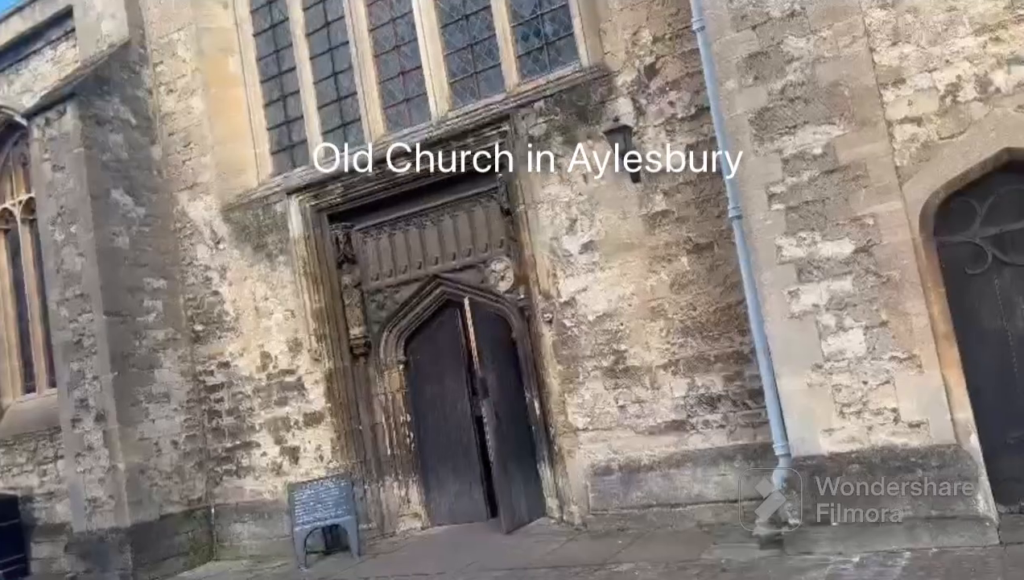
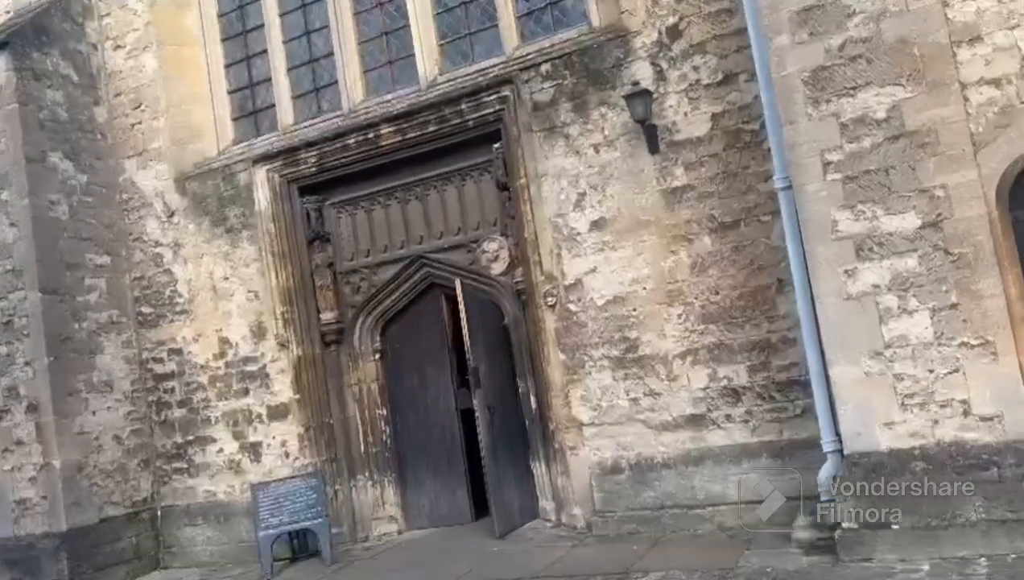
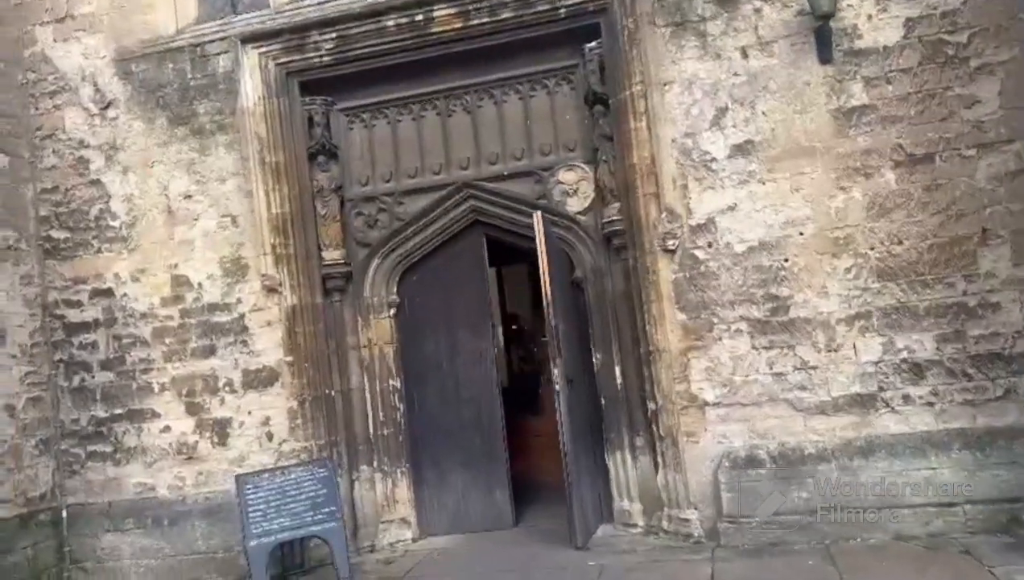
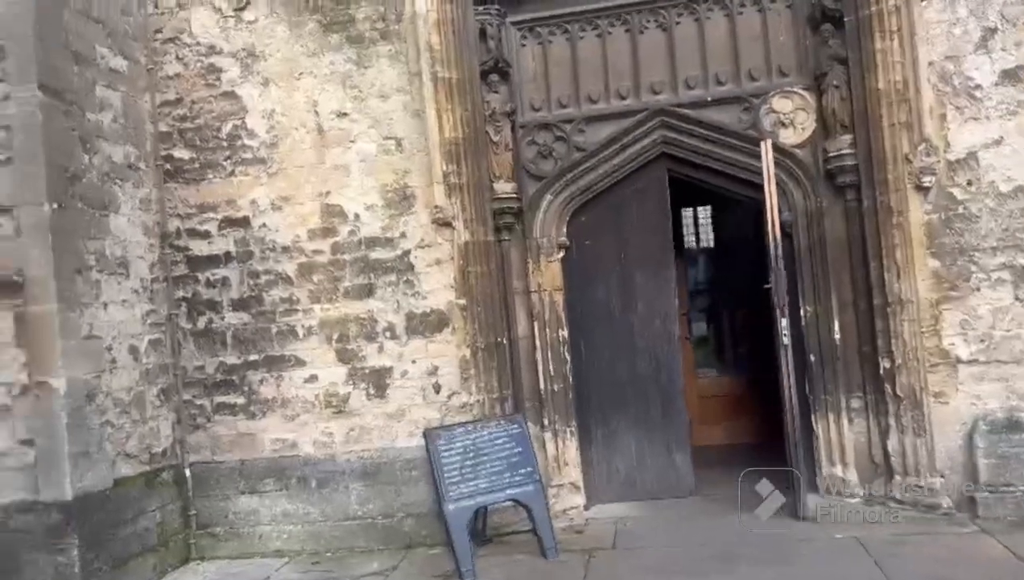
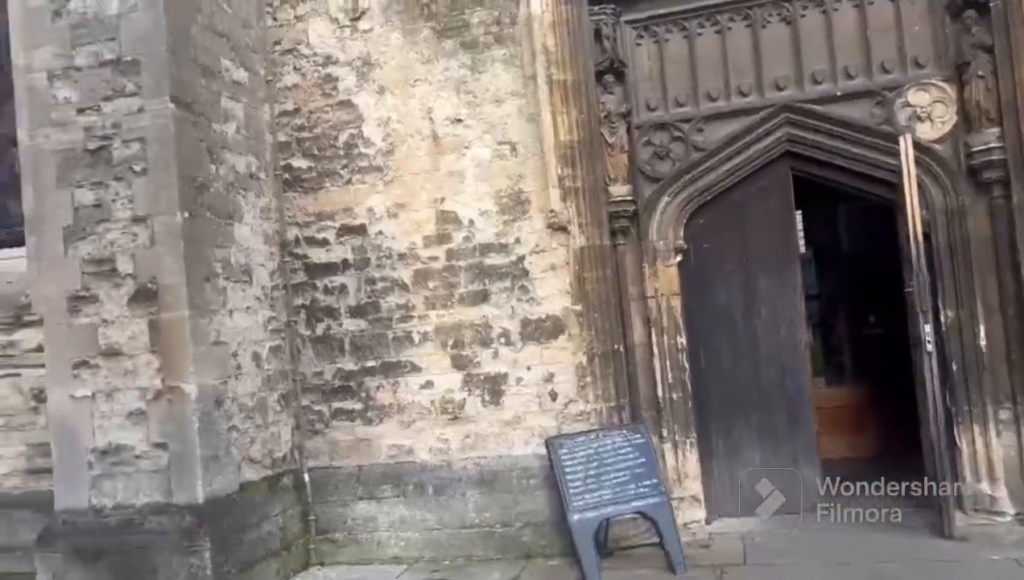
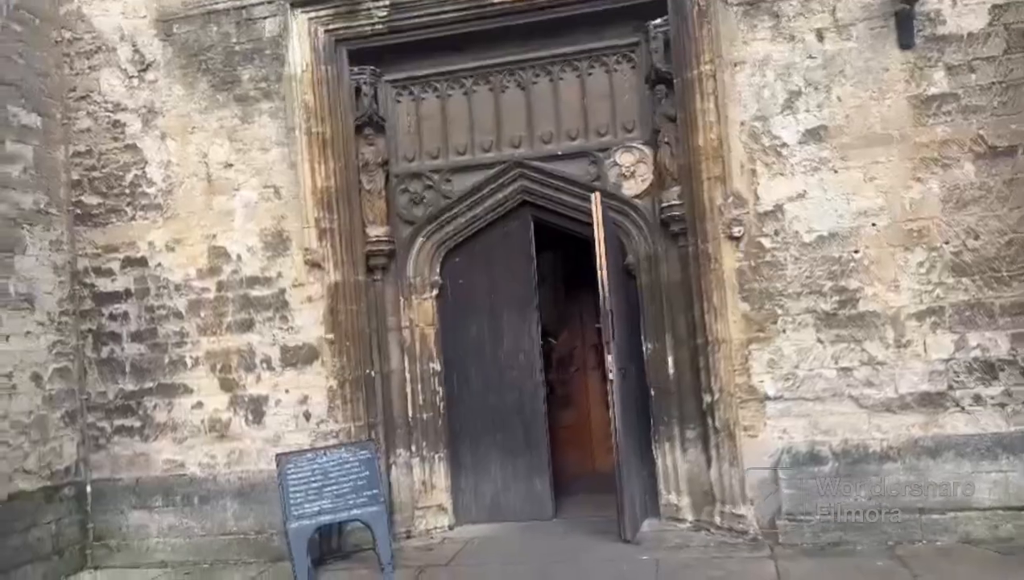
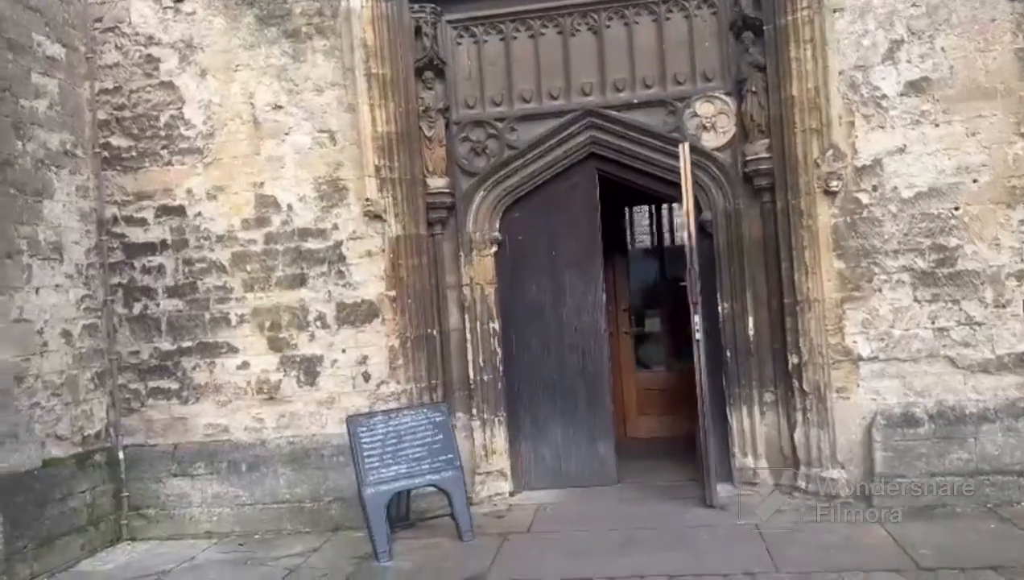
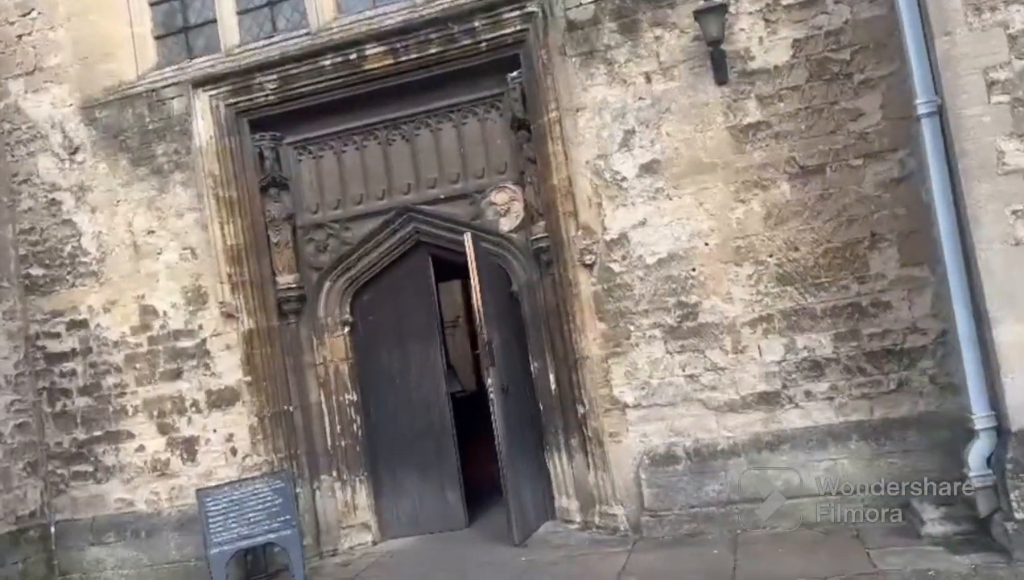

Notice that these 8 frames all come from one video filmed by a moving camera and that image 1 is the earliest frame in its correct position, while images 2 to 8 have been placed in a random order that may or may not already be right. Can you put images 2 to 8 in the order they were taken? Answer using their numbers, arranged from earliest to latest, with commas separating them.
2, 8, 3, 6, 7, 4, 5
